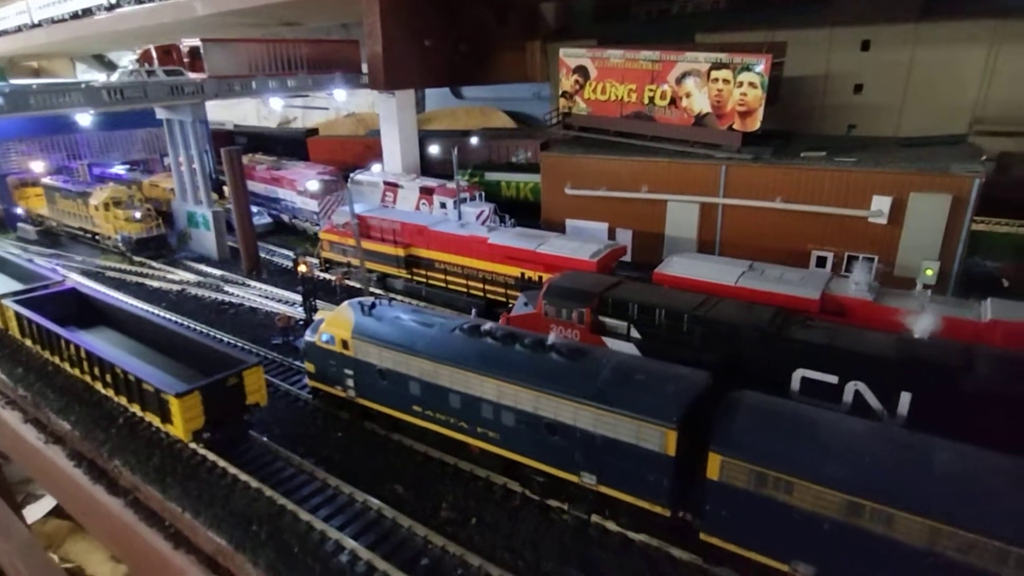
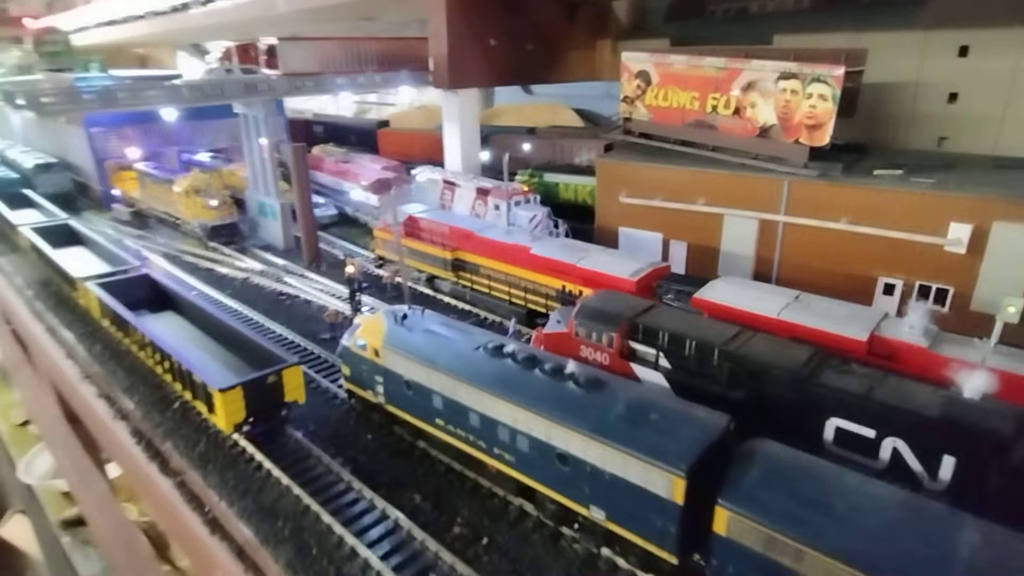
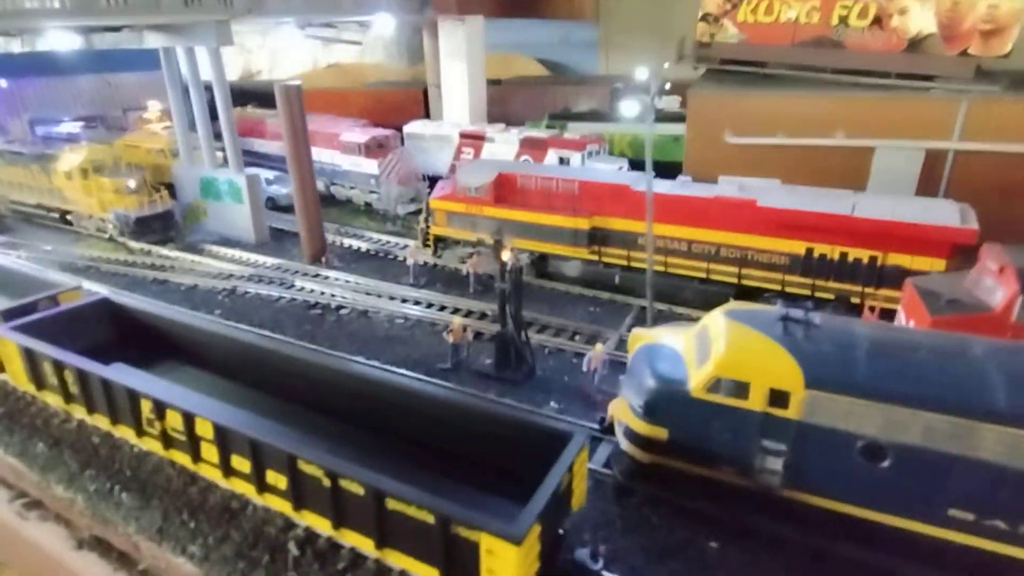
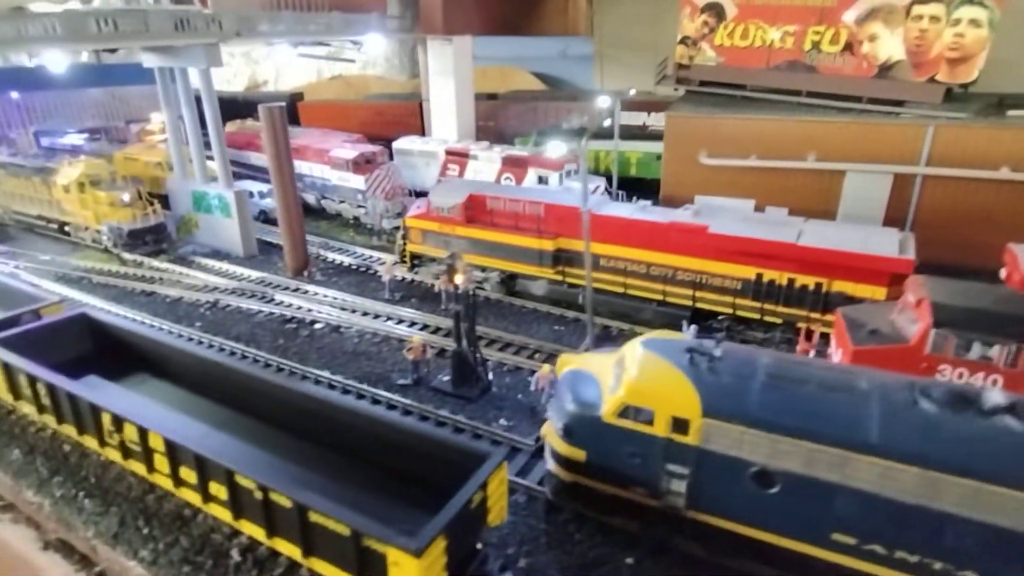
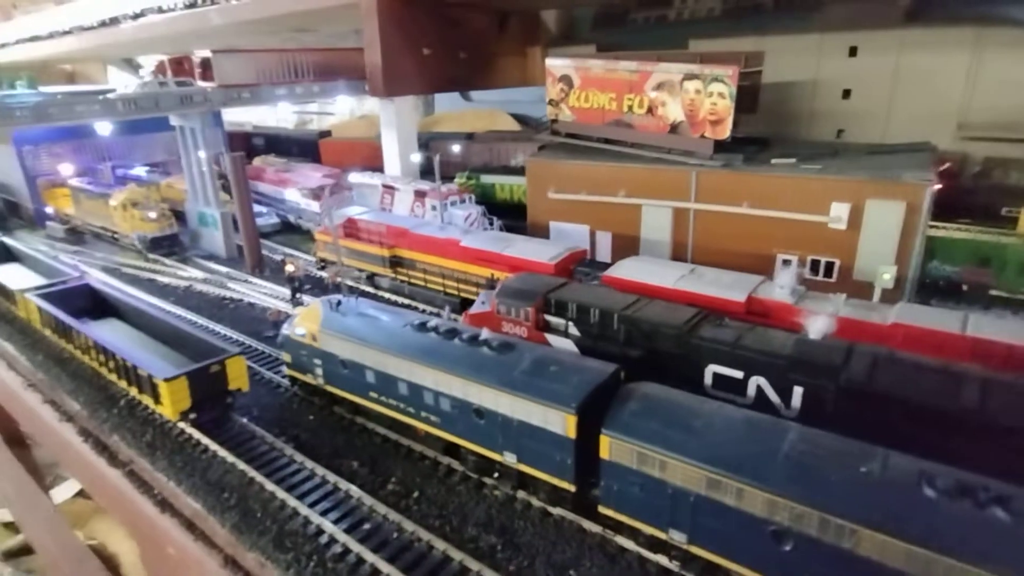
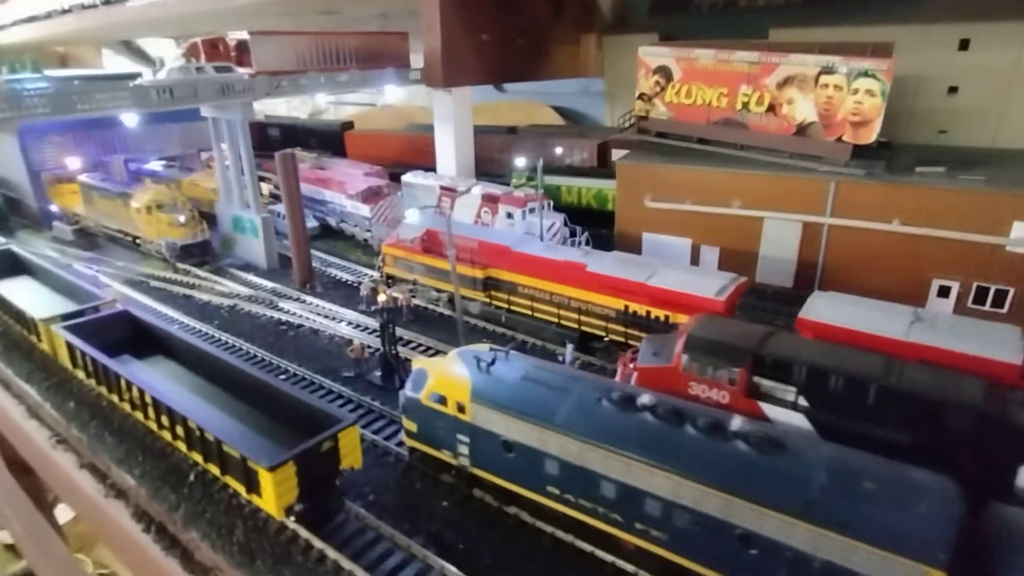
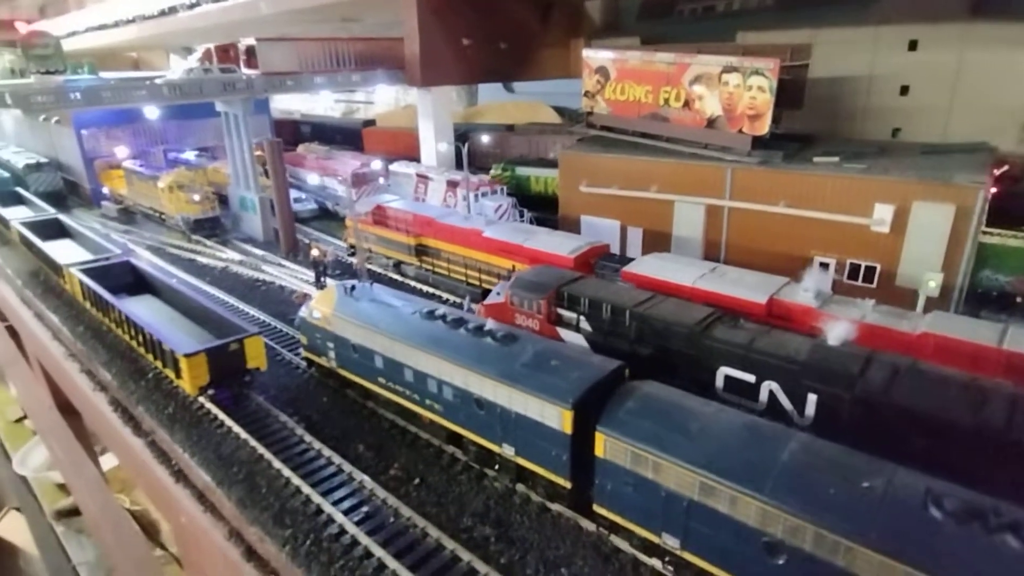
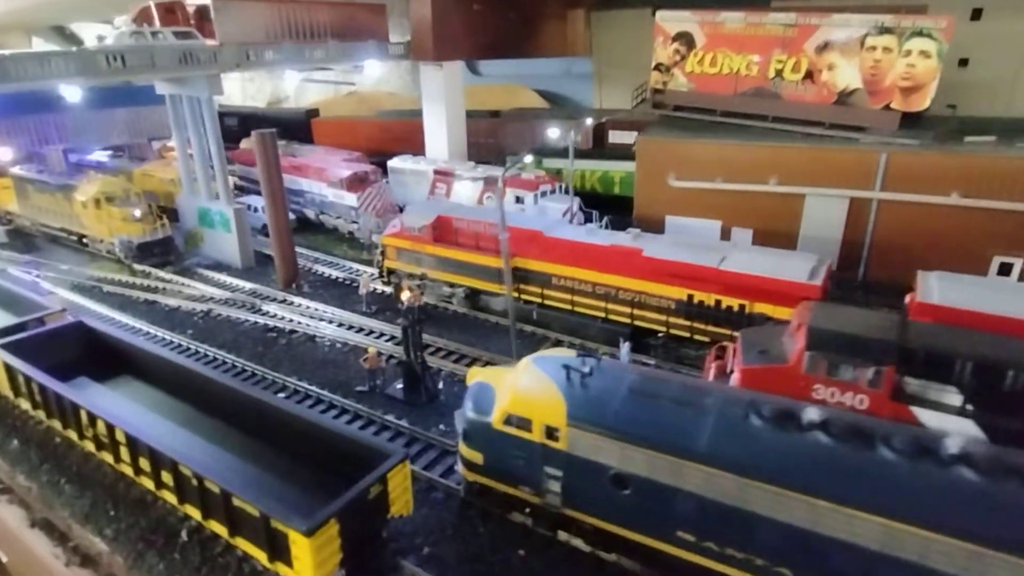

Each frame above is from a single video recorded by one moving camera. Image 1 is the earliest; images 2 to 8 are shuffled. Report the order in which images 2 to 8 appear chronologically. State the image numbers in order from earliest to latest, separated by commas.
5, 7, 2, 6, 8, 4, 3
